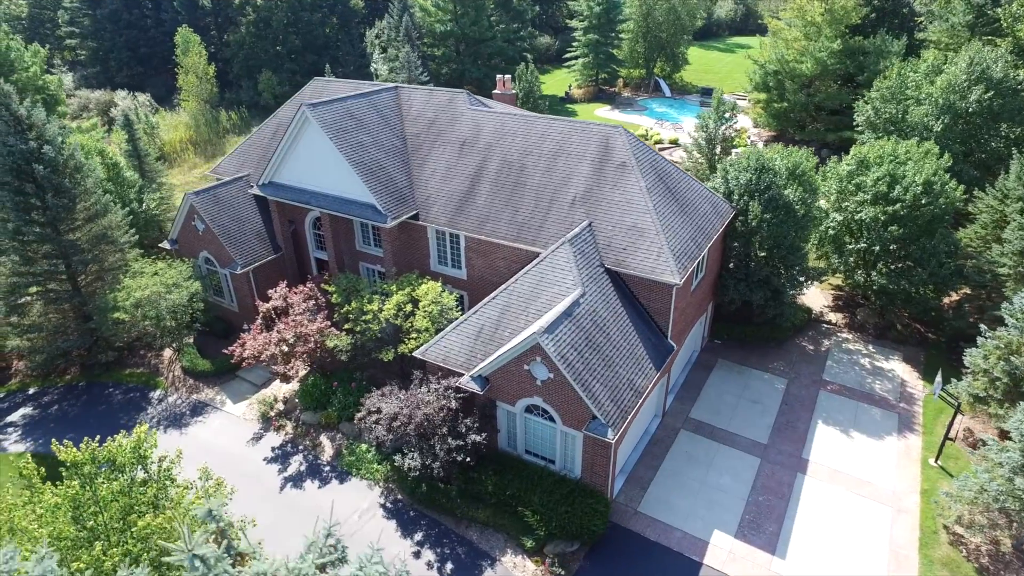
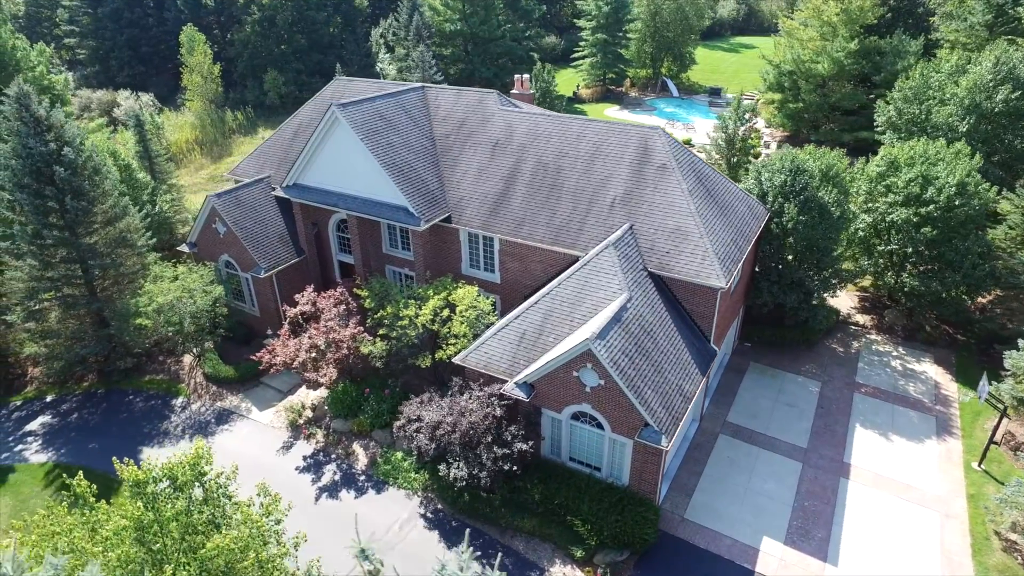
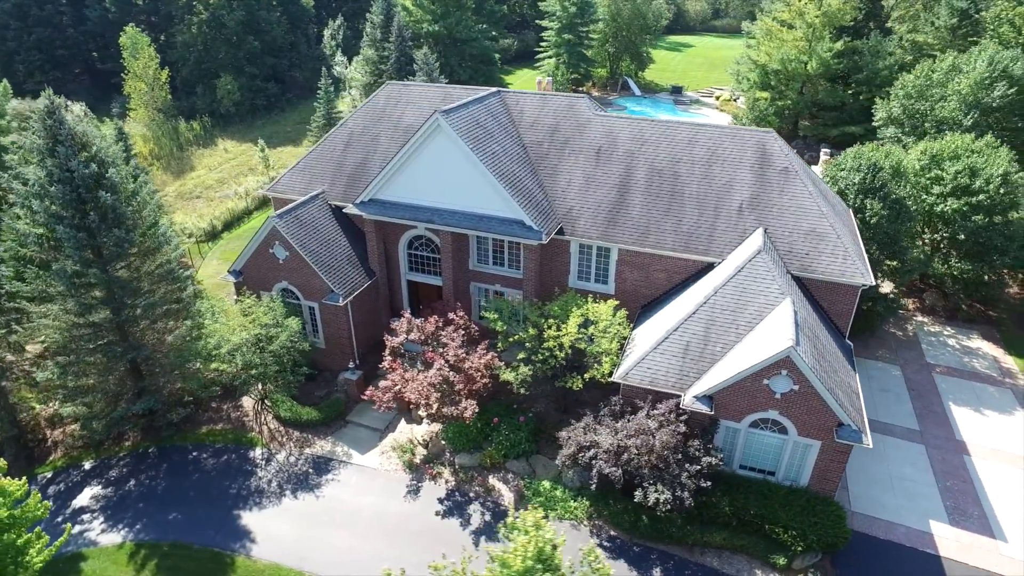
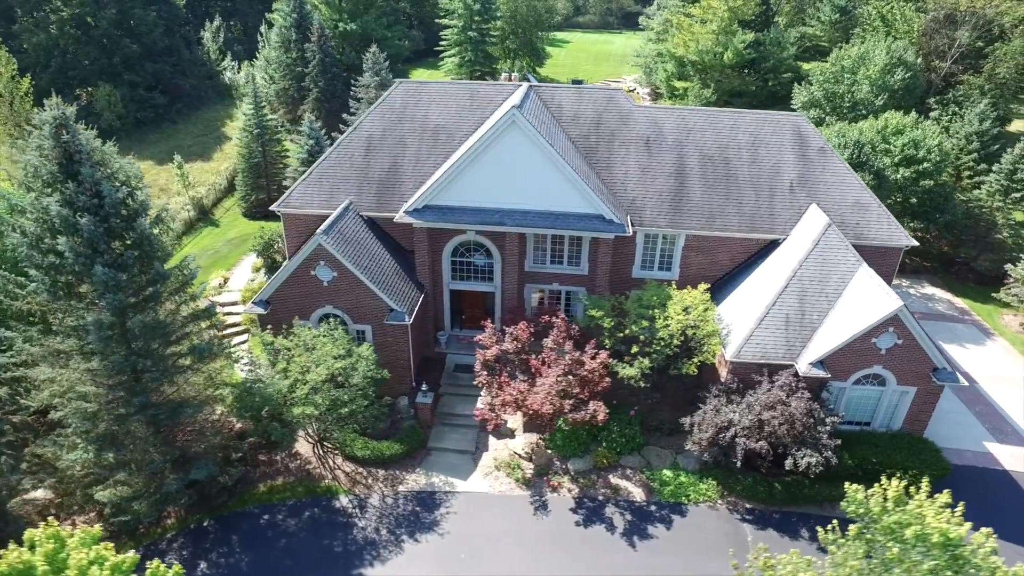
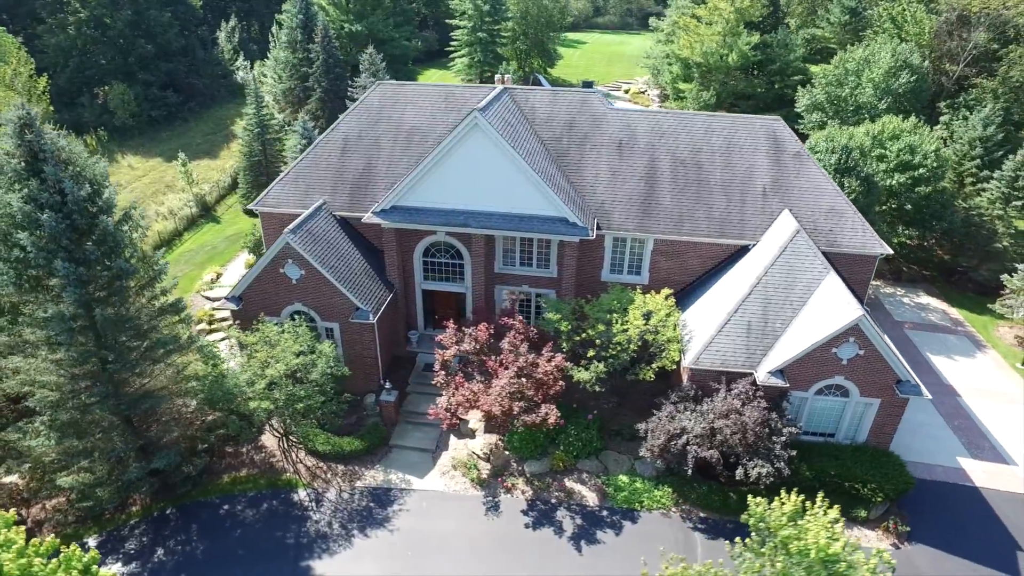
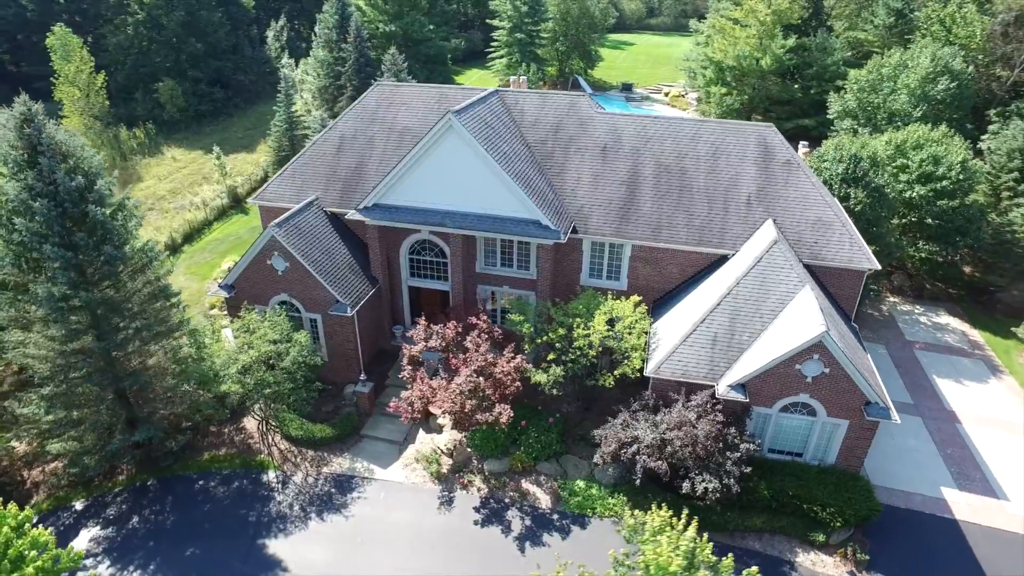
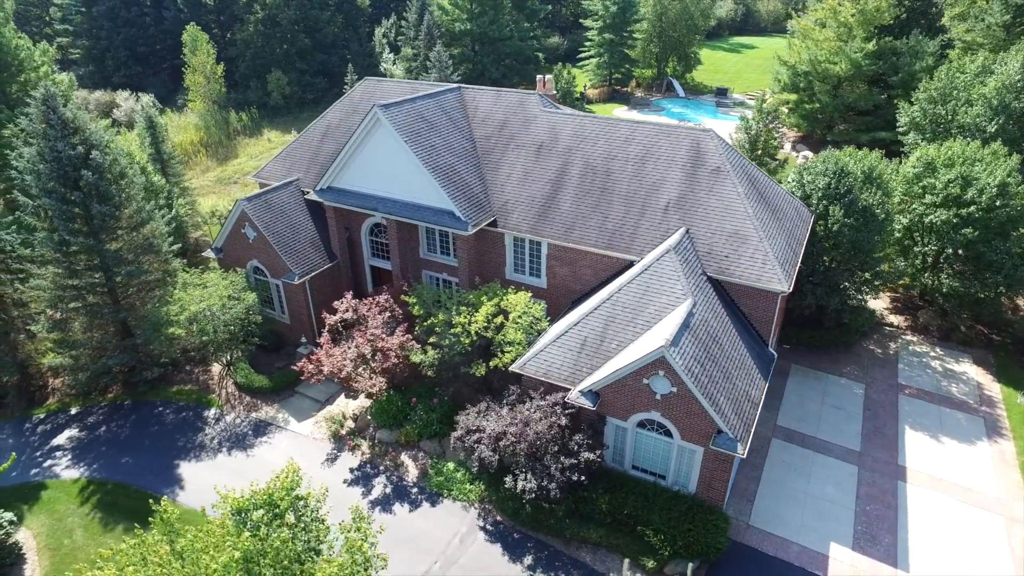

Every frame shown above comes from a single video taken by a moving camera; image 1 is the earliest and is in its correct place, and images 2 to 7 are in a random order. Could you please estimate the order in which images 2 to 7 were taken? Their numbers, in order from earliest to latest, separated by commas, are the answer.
2, 7, 3, 6, 5, 4
